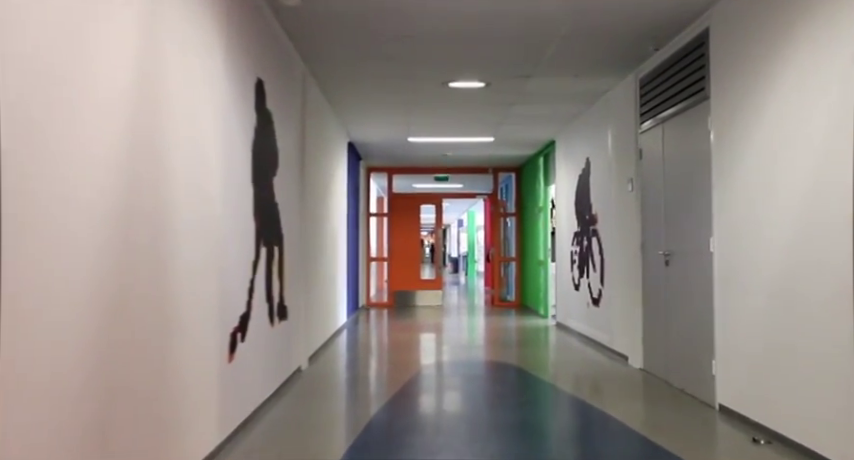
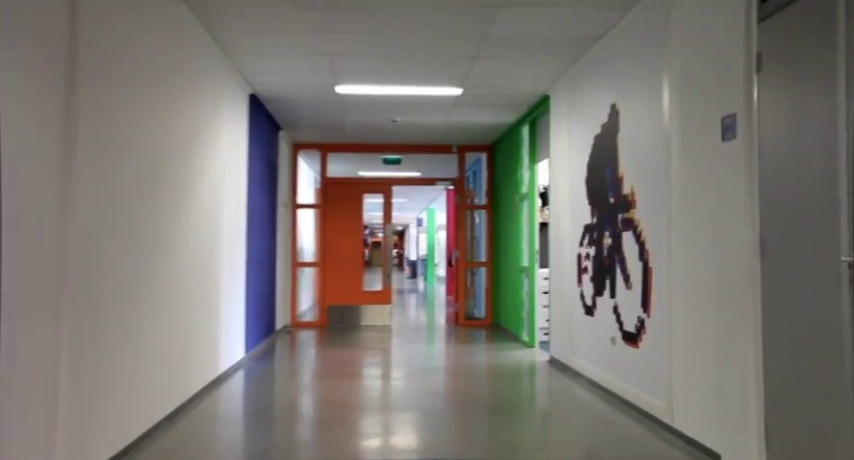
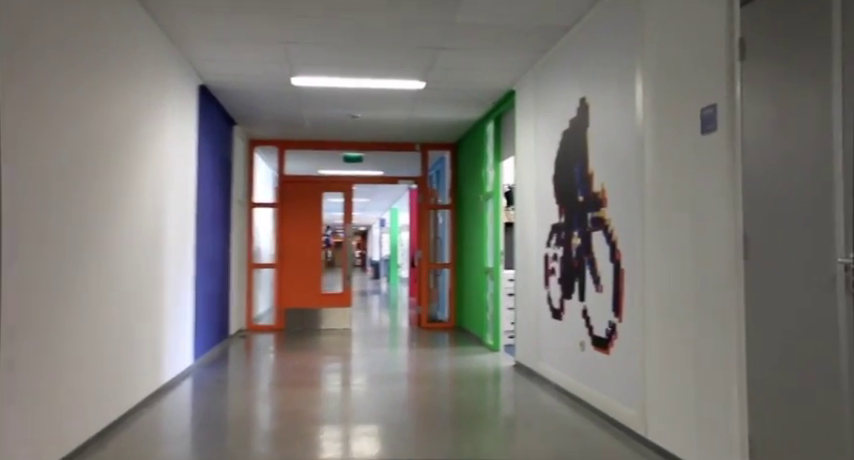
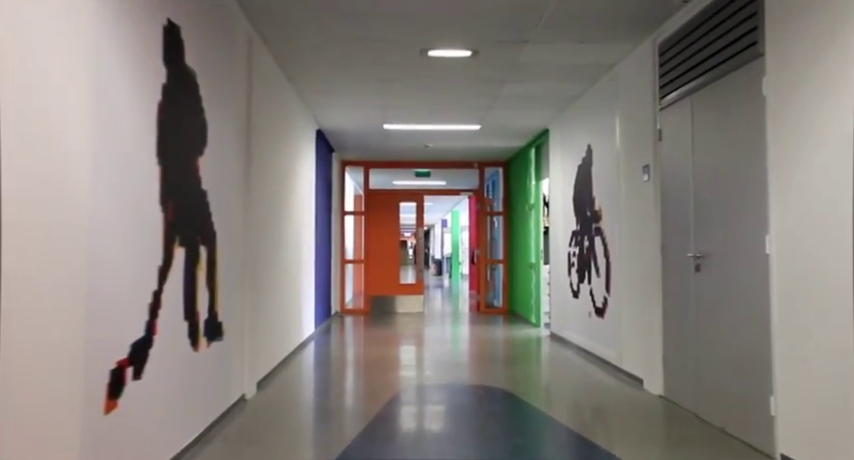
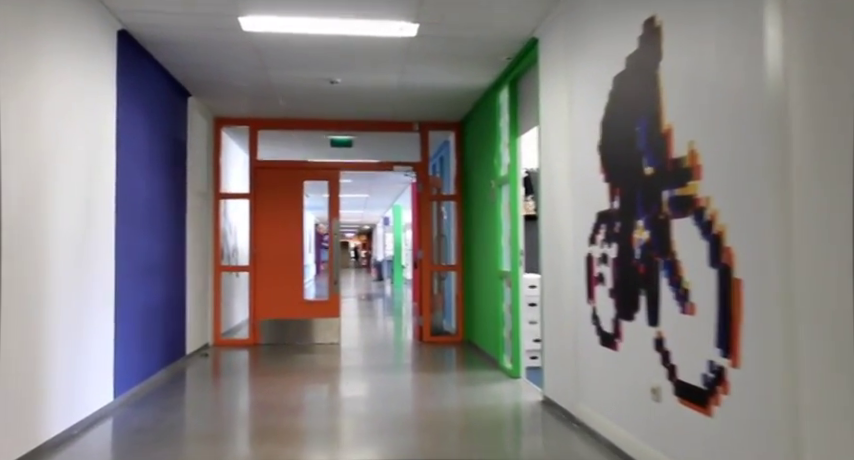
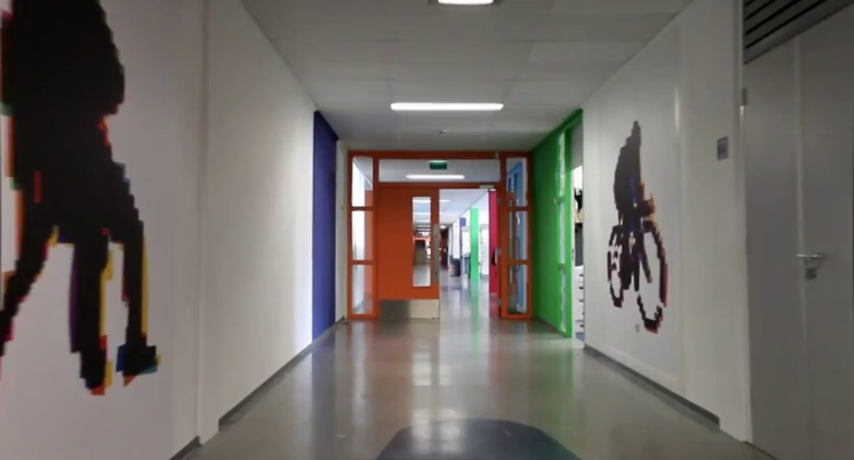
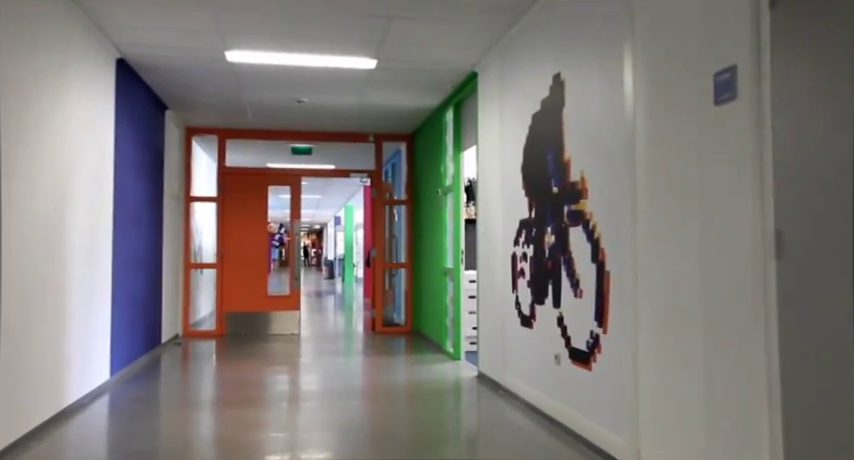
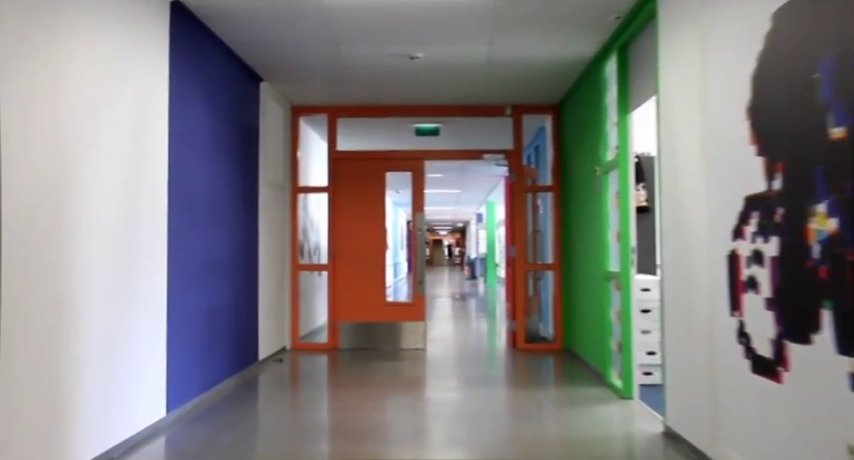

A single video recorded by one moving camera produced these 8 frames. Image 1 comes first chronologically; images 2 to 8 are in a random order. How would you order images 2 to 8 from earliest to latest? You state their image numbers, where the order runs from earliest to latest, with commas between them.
4, 6, 2, 3, 7, 5, 8
